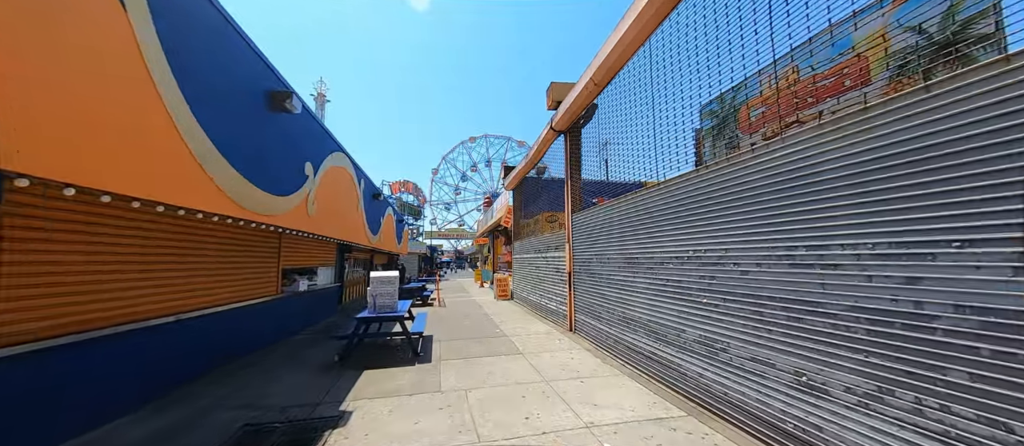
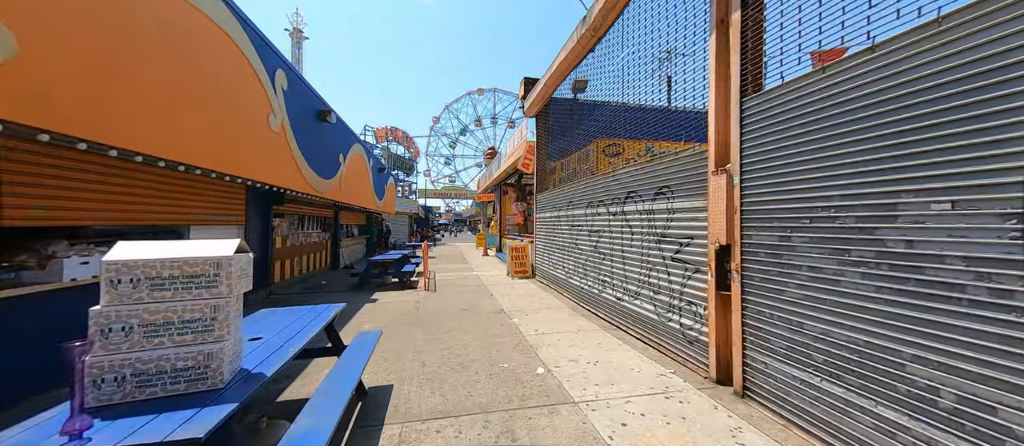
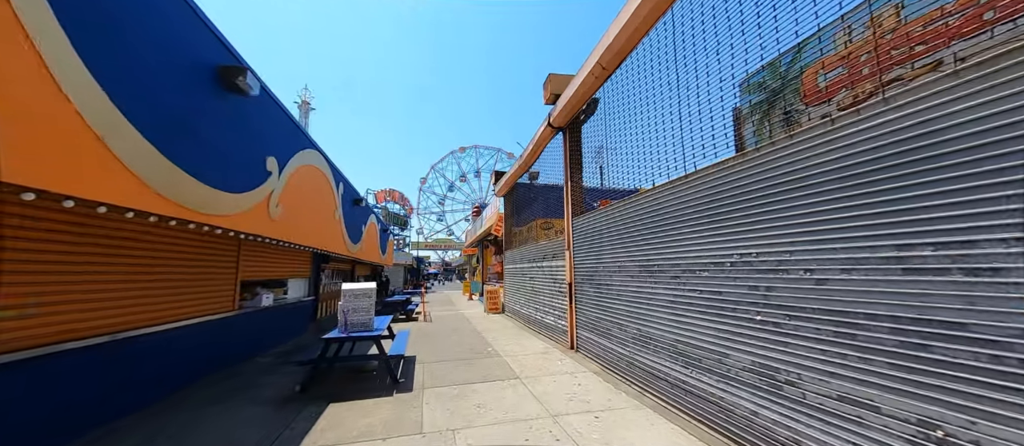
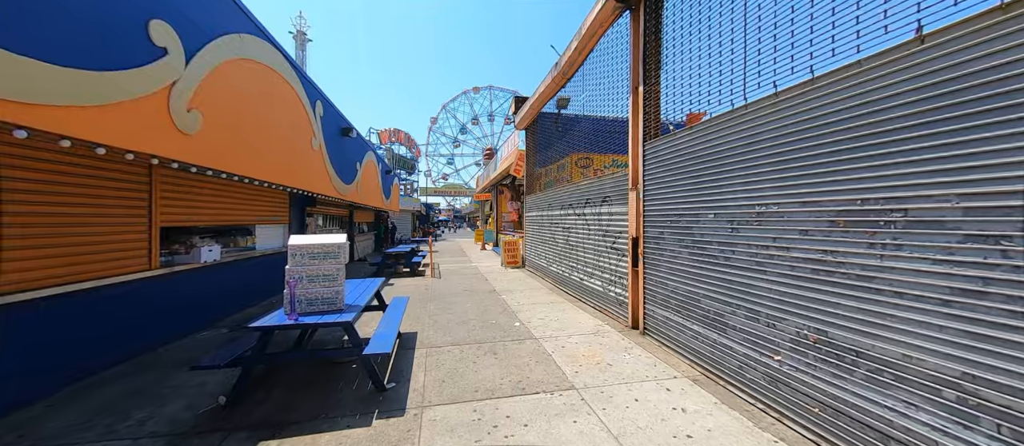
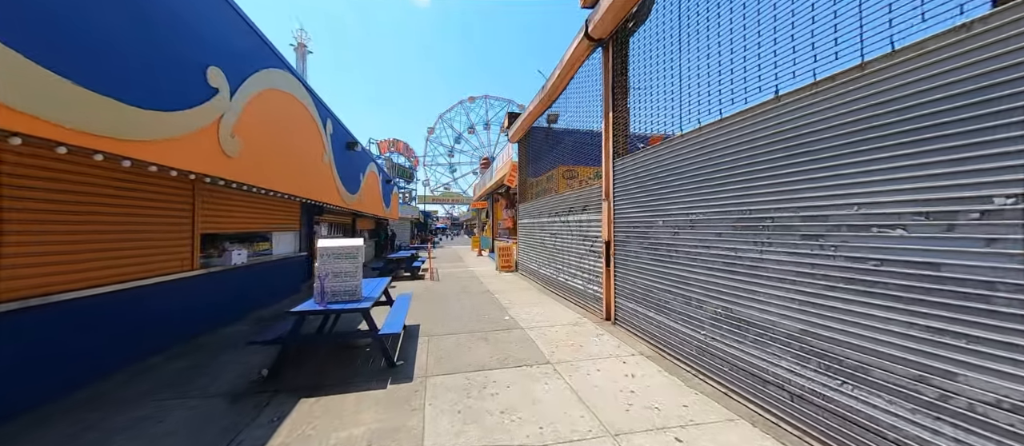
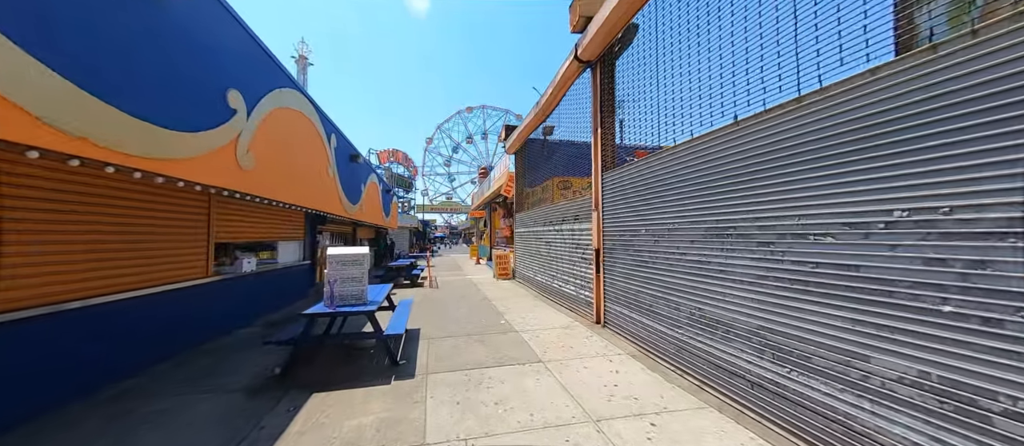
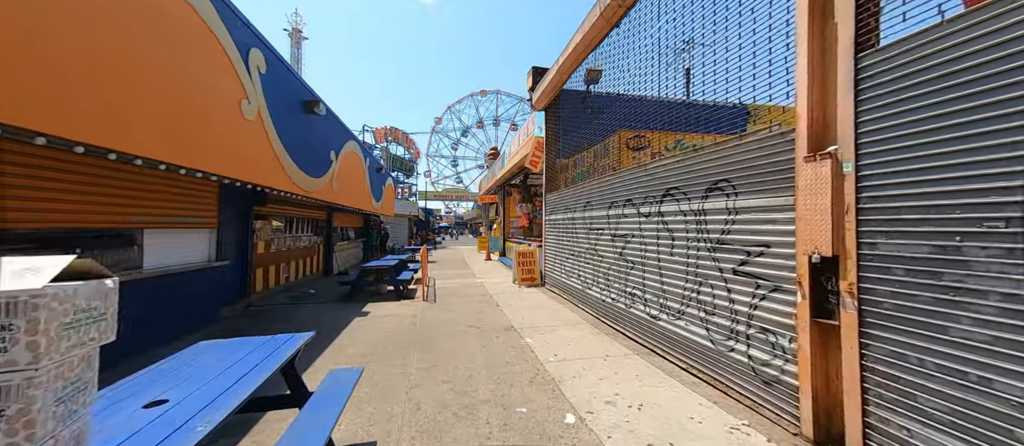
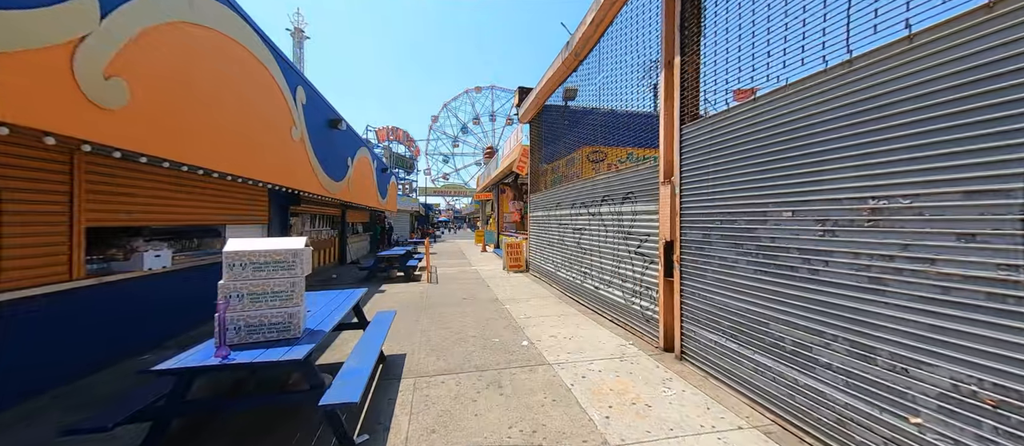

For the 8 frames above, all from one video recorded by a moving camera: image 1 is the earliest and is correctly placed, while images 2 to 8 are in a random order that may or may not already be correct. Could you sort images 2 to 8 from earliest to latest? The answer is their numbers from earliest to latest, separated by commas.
3, 6, 5, 4, 8, 2, 7
